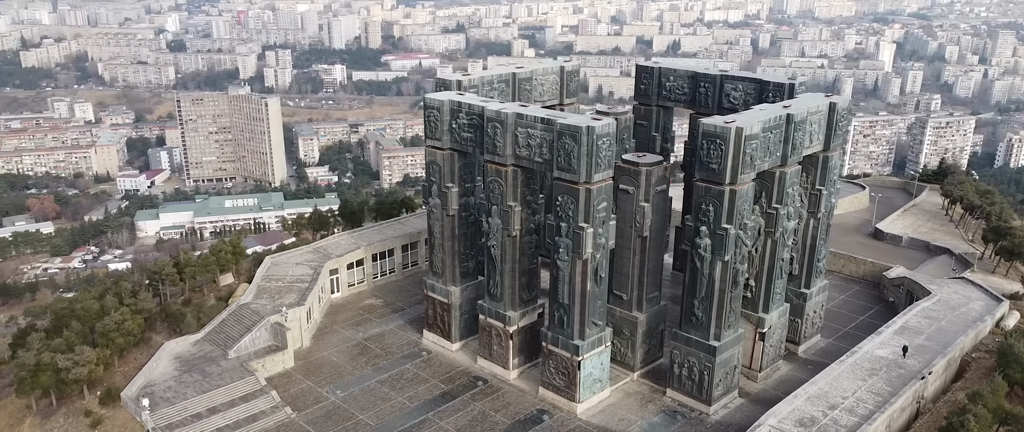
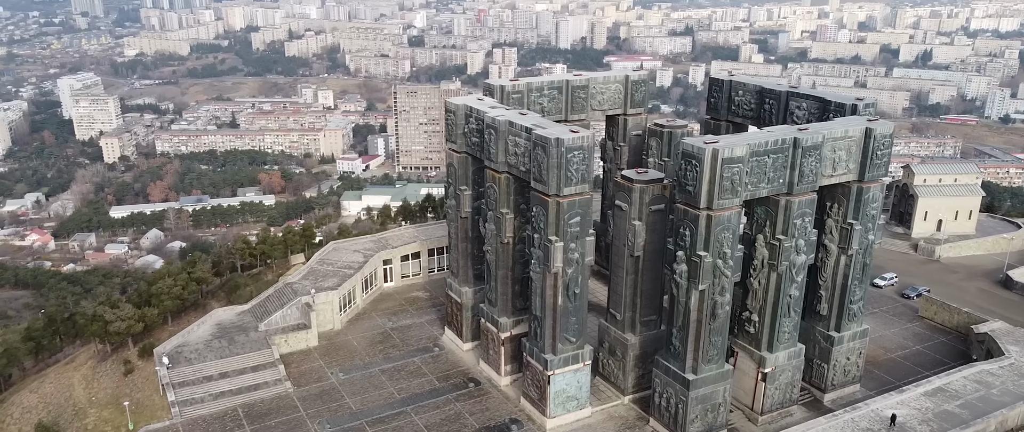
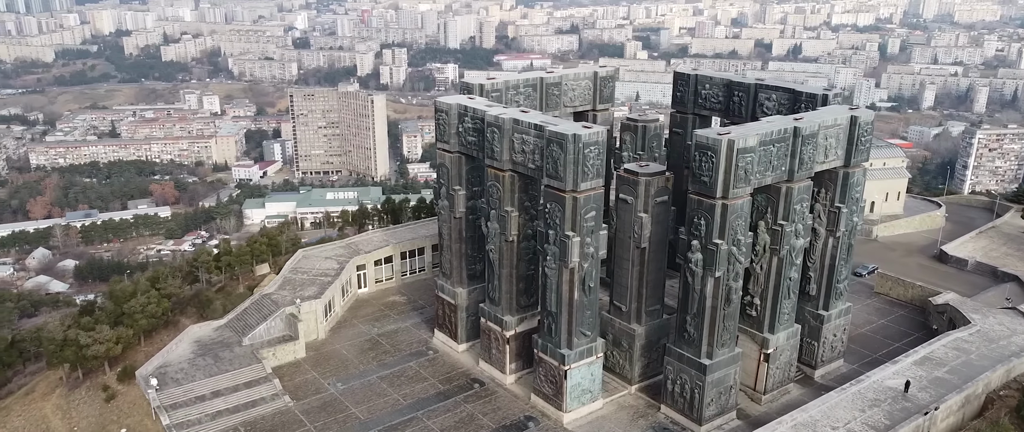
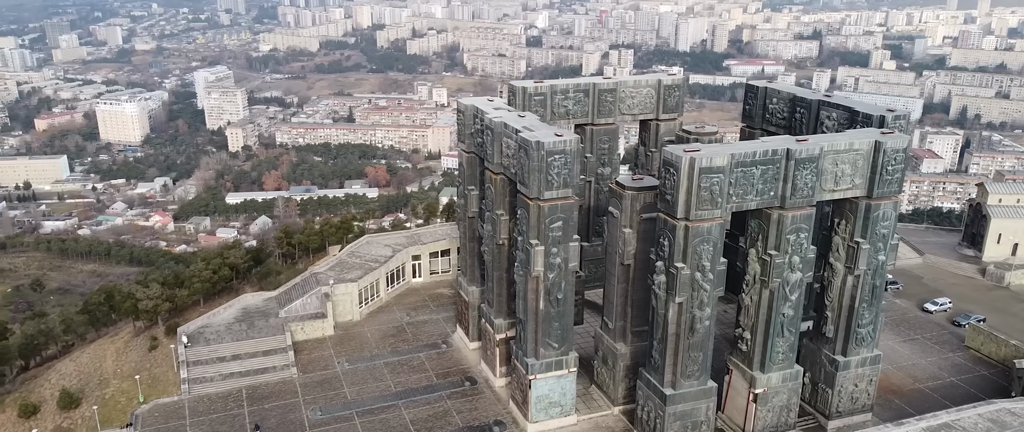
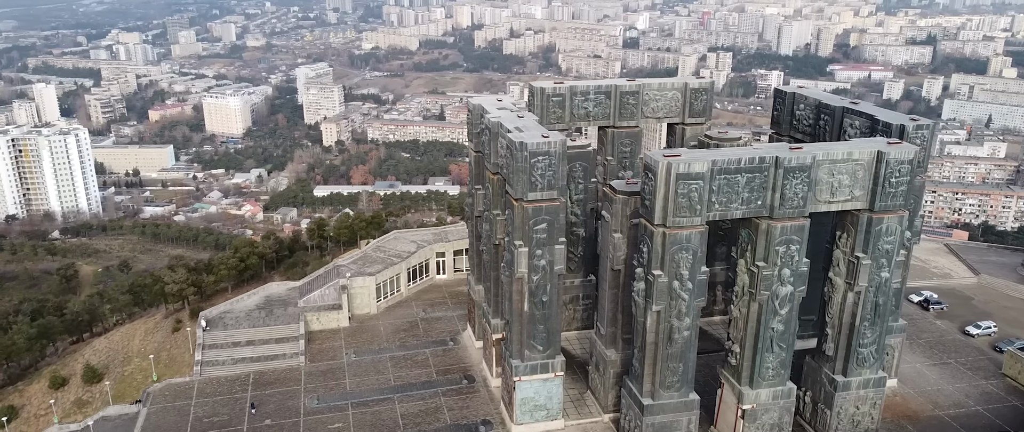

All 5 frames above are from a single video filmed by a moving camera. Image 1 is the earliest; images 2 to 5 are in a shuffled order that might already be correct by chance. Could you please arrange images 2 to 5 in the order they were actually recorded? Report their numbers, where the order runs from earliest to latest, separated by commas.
3, 2, 4, 5
